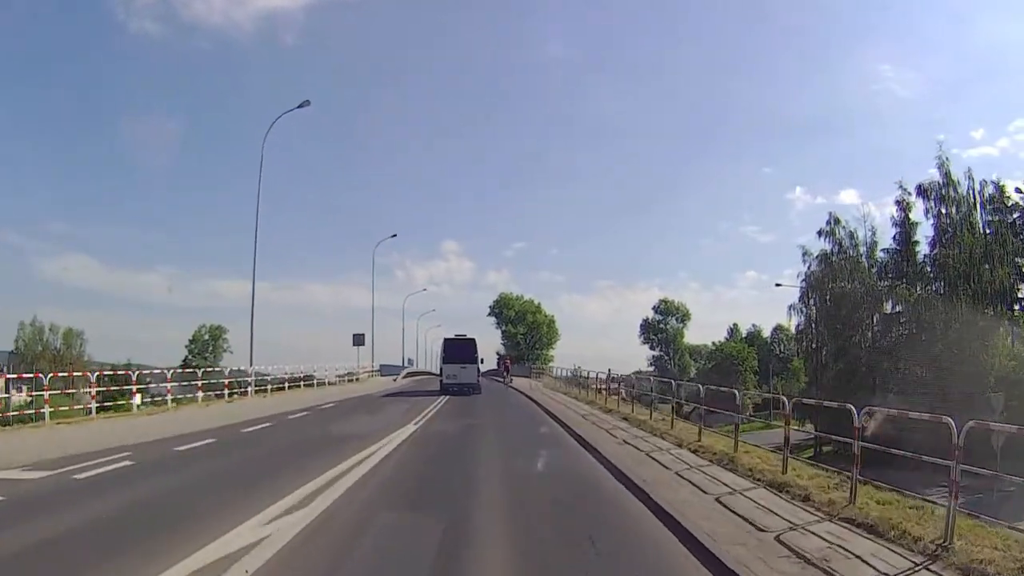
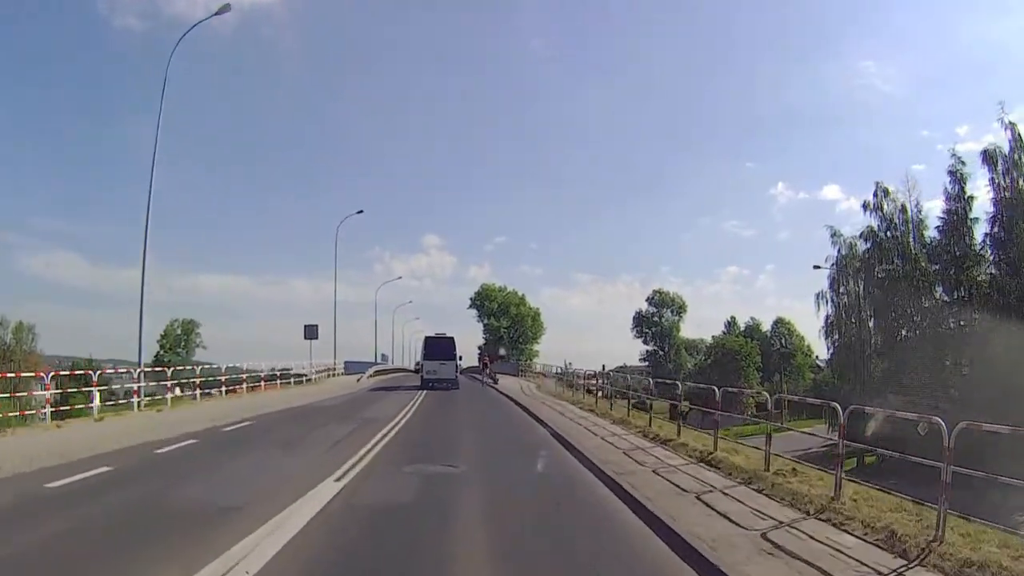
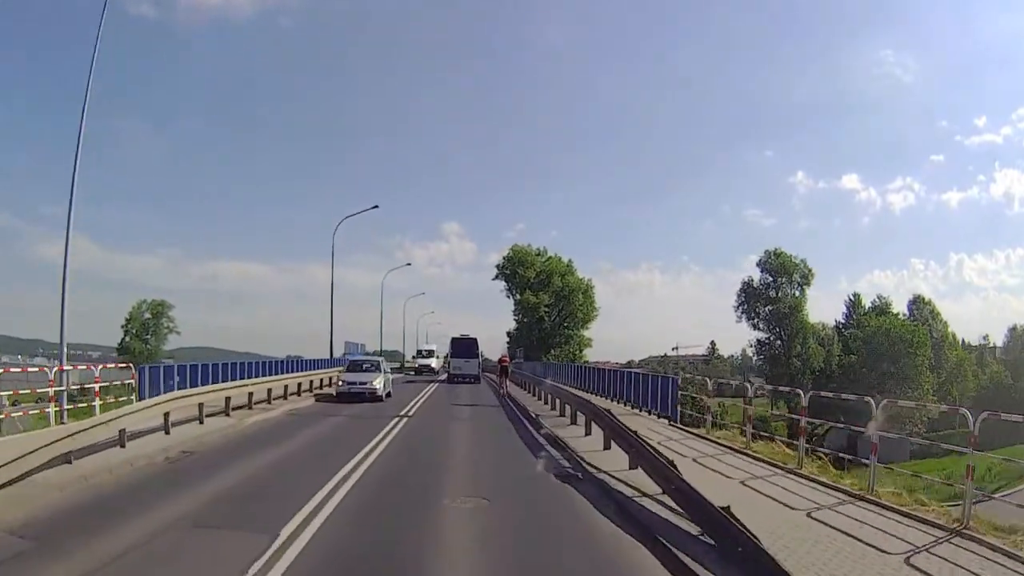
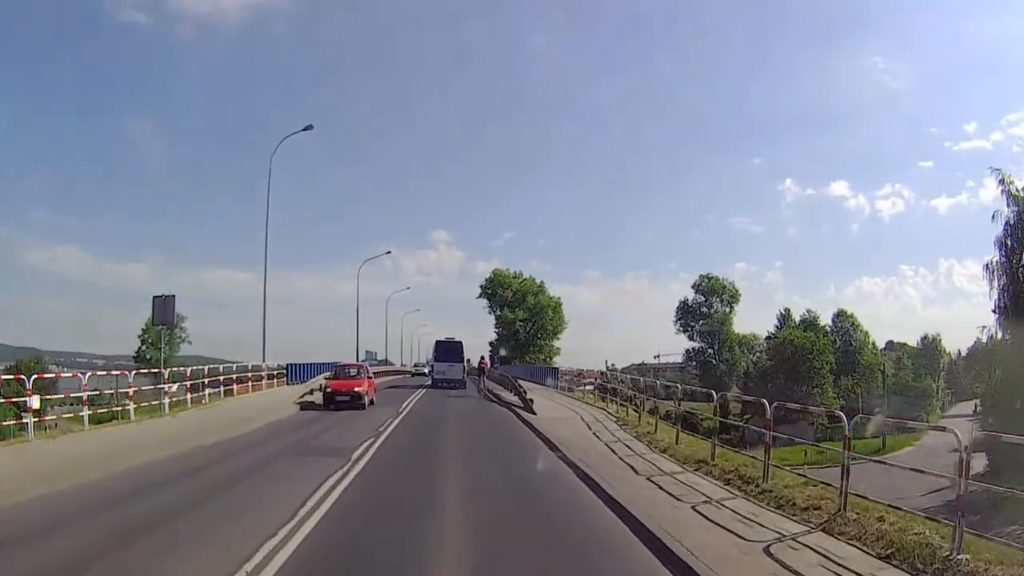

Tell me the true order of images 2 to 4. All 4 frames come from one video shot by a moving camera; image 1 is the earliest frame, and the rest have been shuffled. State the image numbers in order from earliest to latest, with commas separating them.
2, 4, 3
